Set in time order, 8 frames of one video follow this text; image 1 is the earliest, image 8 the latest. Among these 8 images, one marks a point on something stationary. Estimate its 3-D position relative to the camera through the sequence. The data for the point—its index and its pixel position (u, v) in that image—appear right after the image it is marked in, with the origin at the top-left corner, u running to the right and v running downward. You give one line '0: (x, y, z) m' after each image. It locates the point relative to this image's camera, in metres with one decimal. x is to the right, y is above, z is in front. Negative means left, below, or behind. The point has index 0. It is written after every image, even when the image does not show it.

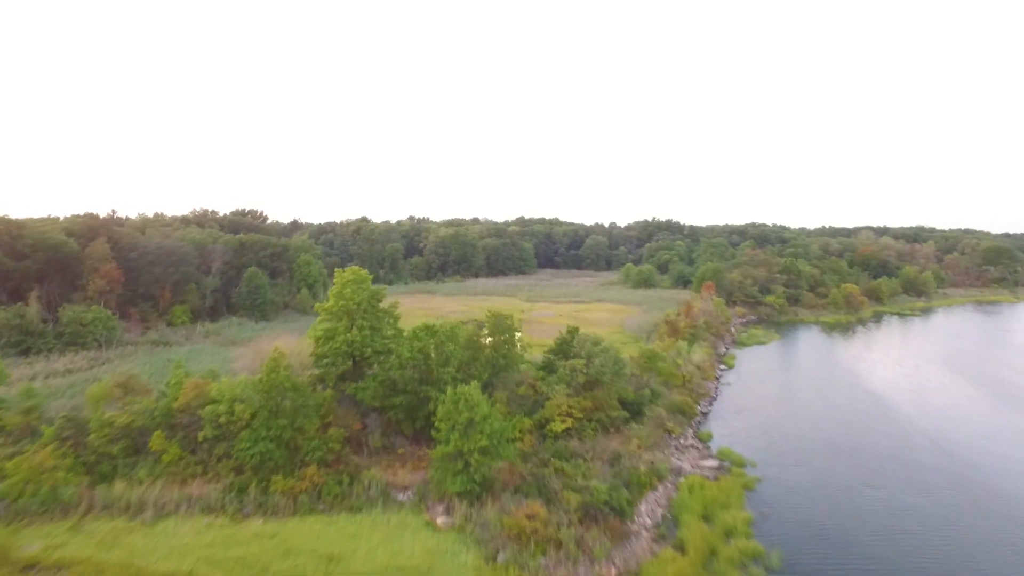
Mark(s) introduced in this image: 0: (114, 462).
0: (-10.3, -4.5, +17.5) m
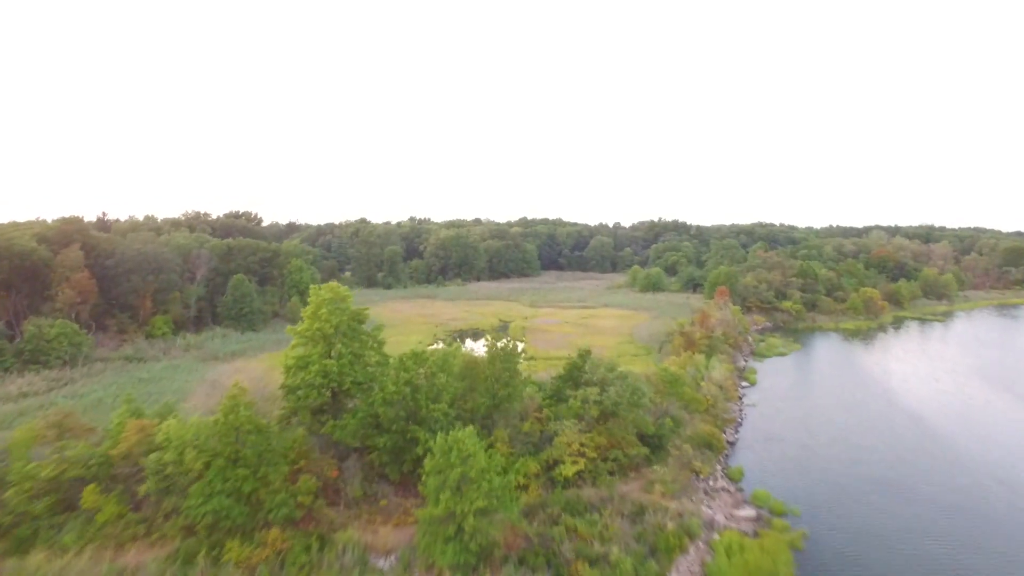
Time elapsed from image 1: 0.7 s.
0: (-10.3, -5.1, +14.5) m
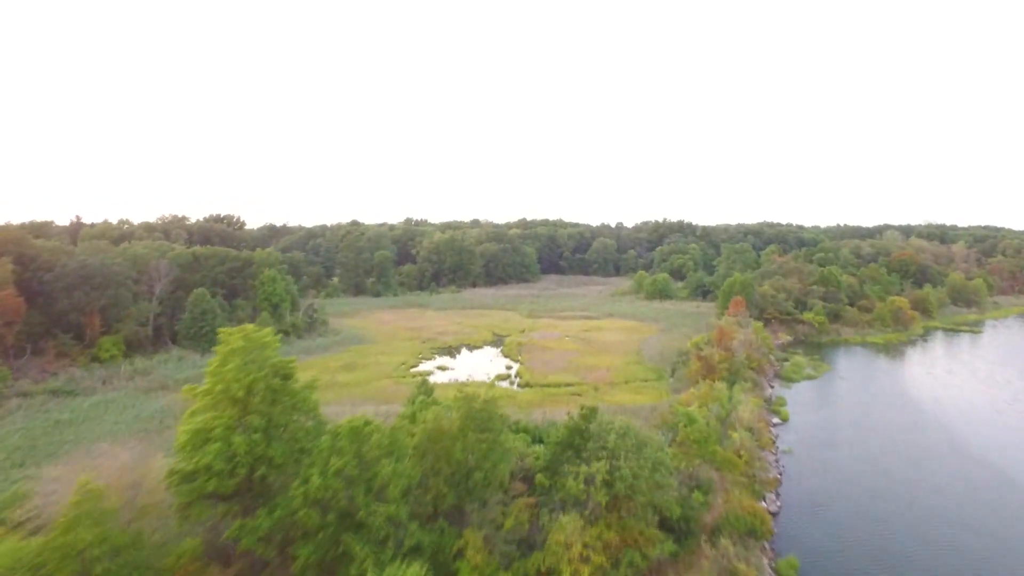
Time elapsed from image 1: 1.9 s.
0: (-10.7, -6.1, +9.5) m
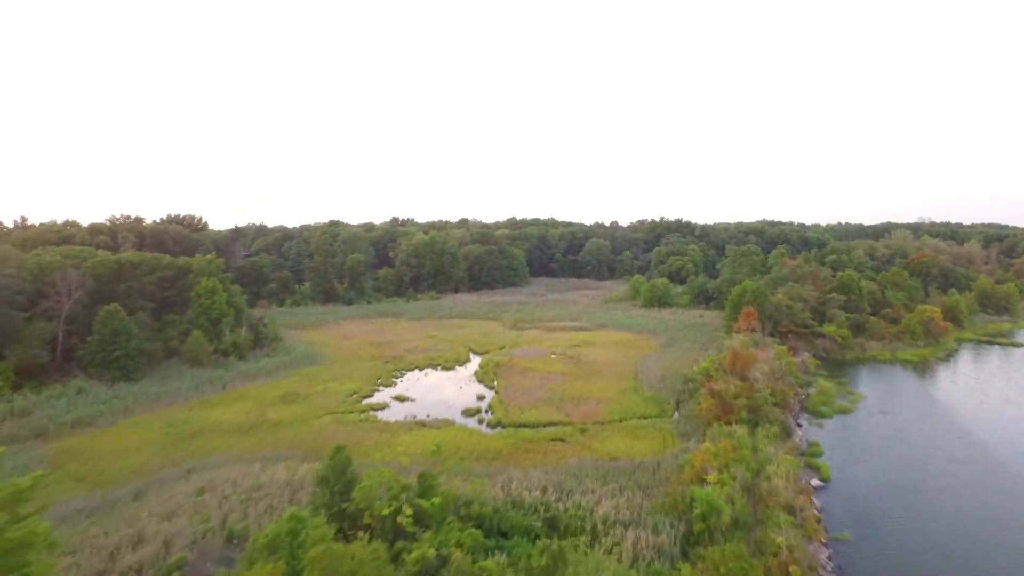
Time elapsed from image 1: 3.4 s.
0: (-11.9, -6.9, +2.5) m
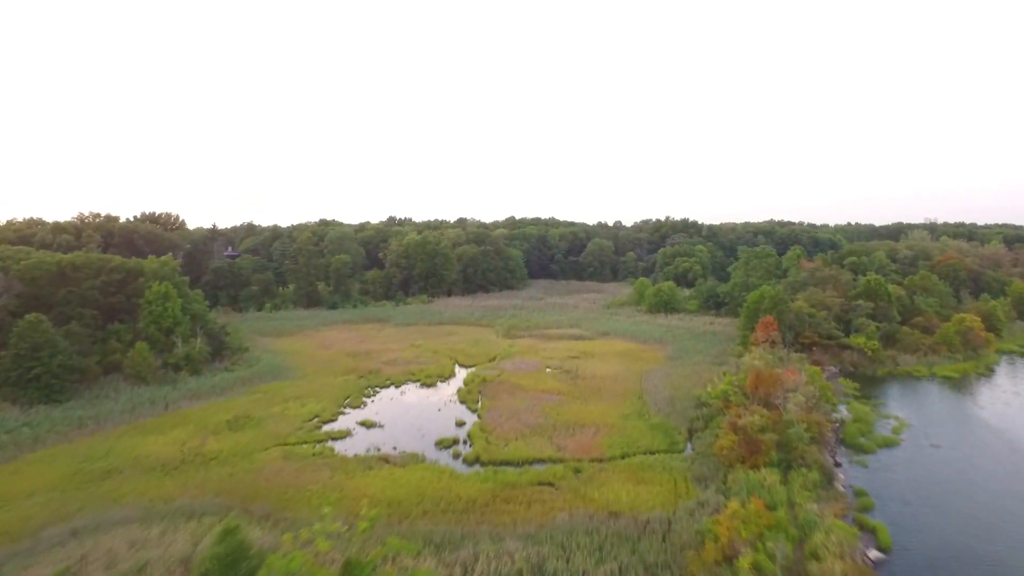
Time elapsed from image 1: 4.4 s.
0: (-12.8, -7.2, -2.3) m
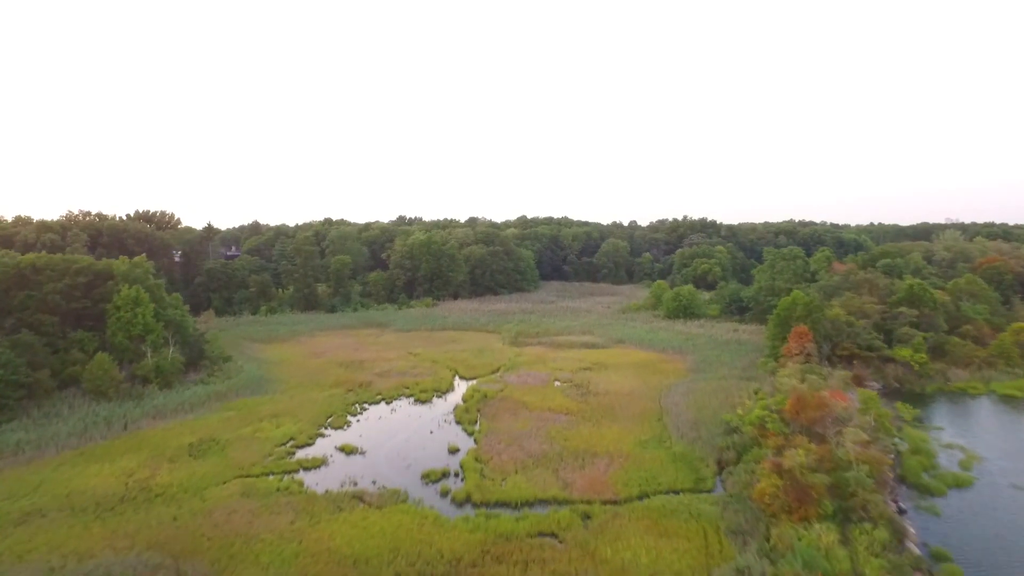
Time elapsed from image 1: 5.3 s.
0: (-13.5, -7.5, -6.0) m
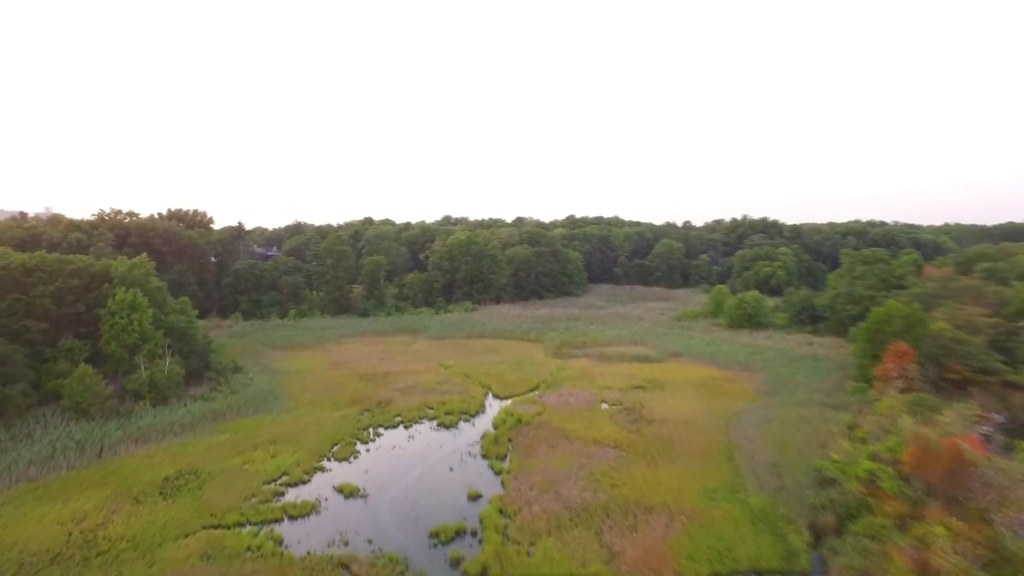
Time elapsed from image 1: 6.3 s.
0: (-14.8, -7.6, -10.0) m
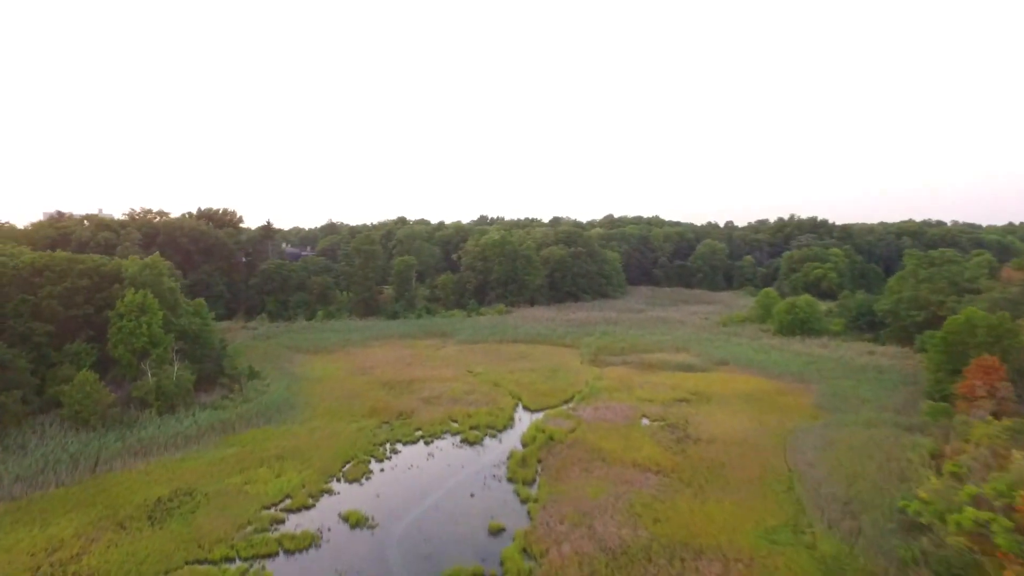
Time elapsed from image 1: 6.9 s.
0: (-15.8, -7.6, -11.8) m
